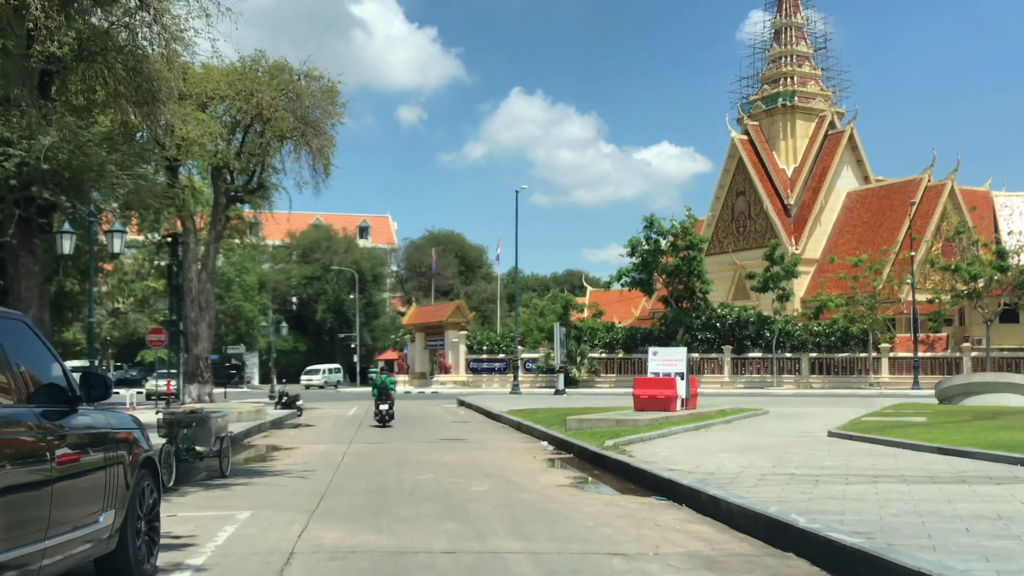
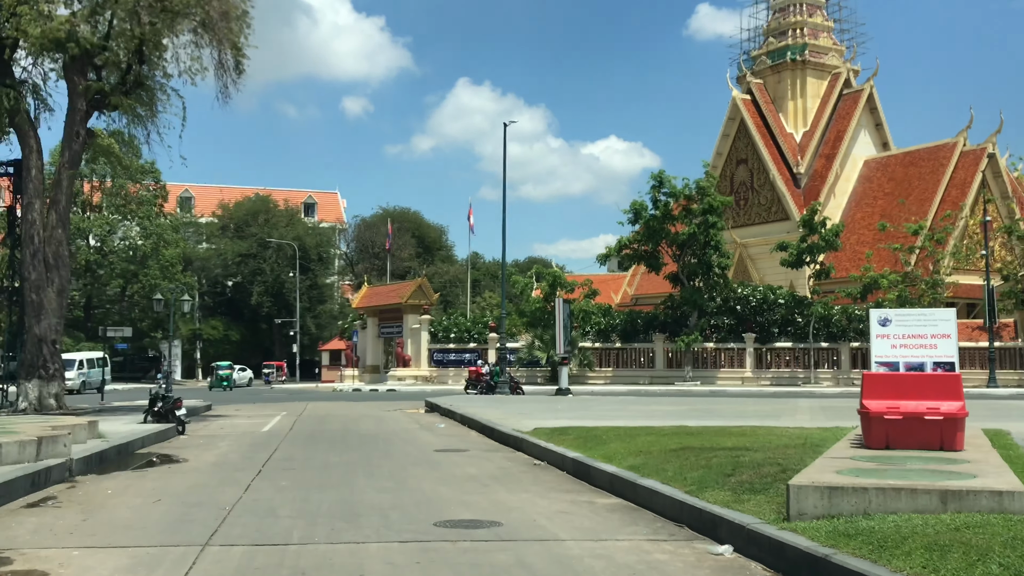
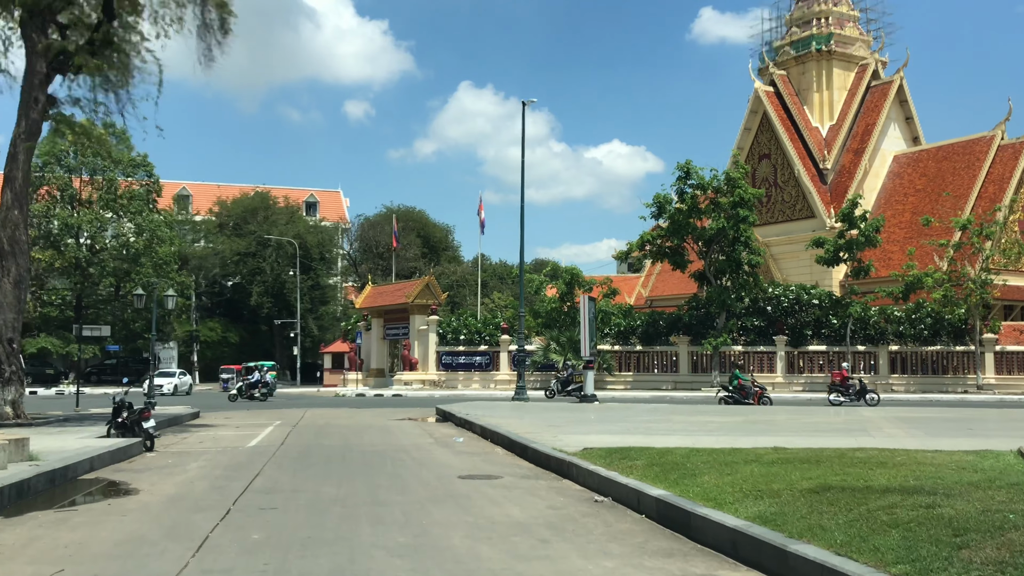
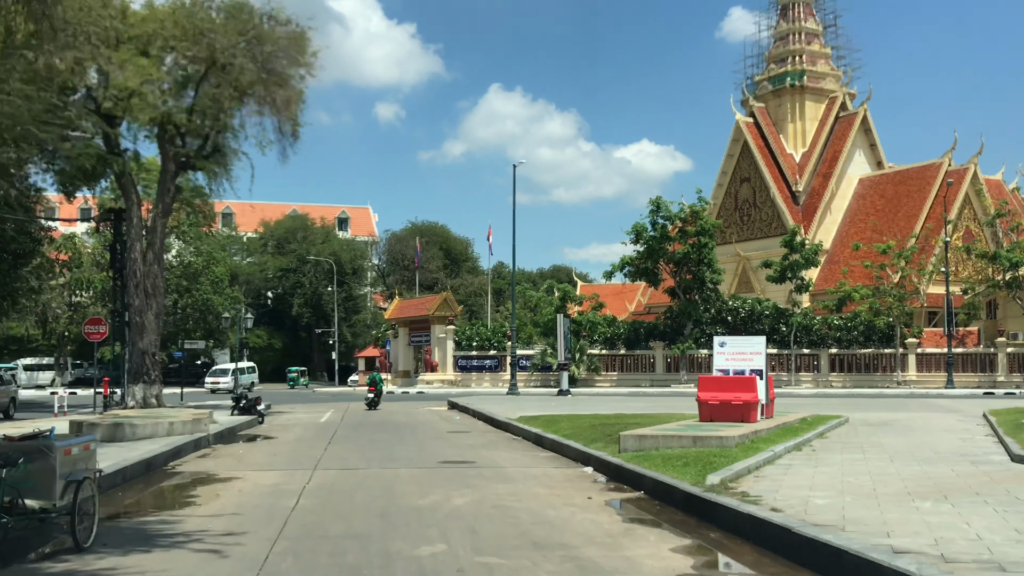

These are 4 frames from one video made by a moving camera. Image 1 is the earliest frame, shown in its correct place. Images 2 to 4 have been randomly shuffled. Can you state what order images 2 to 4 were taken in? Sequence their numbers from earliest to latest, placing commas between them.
4, 2, 3
